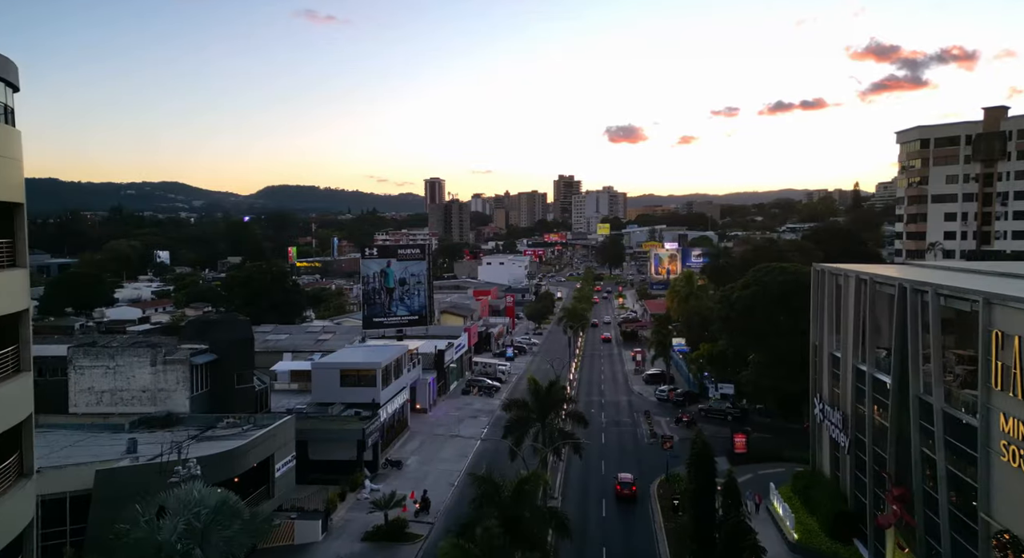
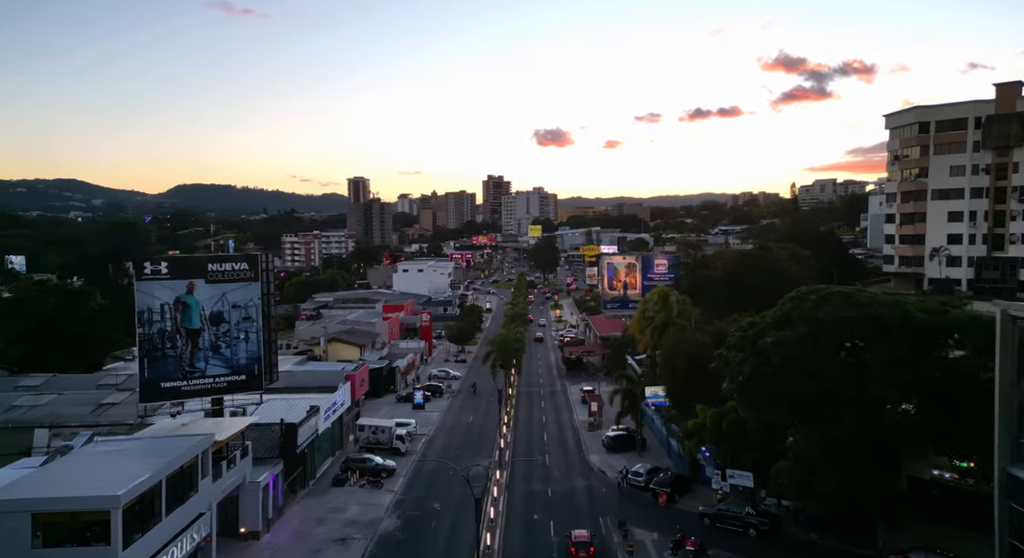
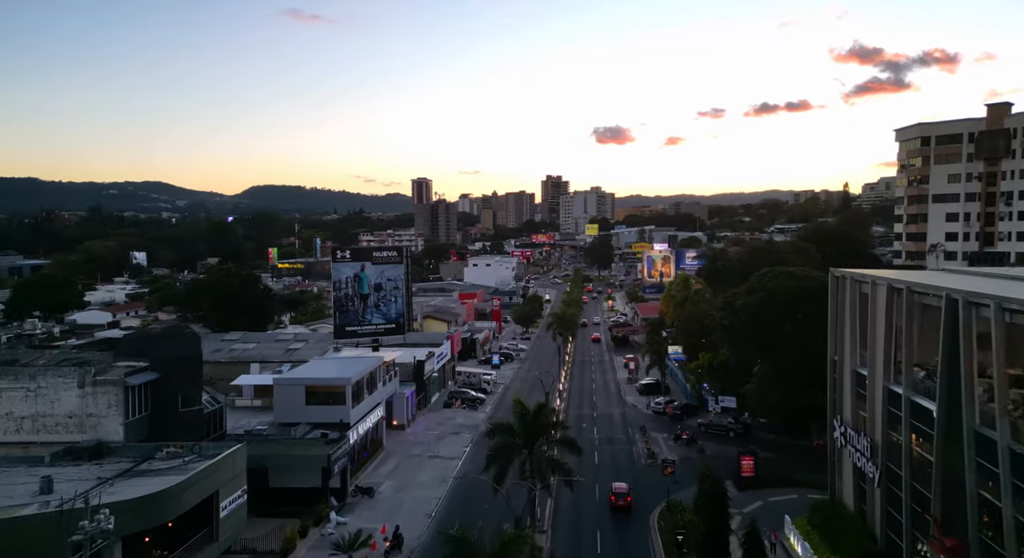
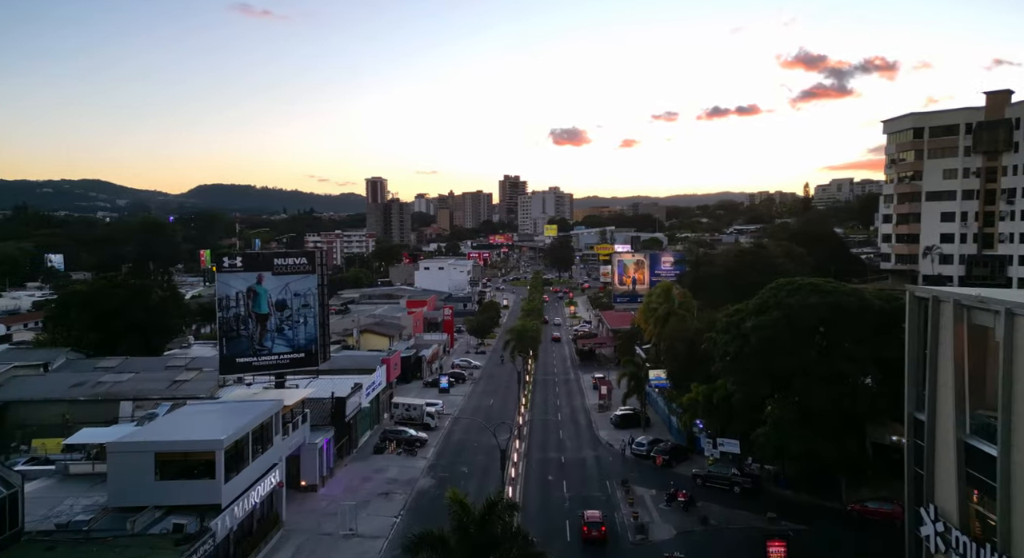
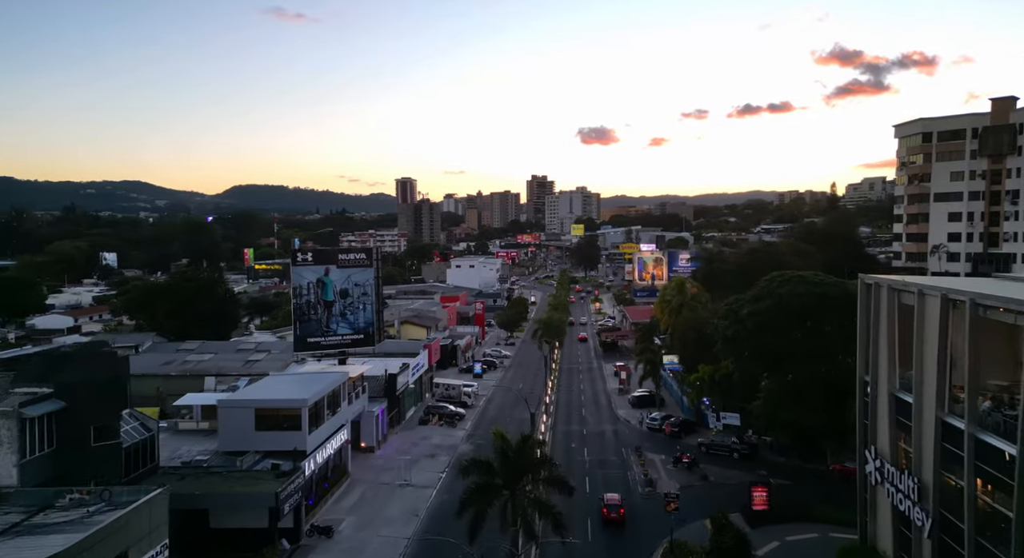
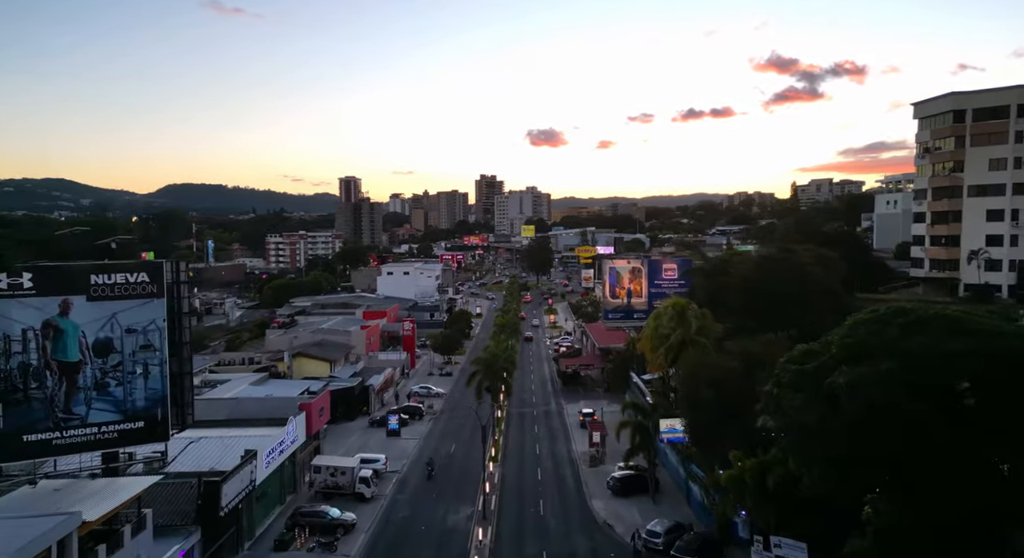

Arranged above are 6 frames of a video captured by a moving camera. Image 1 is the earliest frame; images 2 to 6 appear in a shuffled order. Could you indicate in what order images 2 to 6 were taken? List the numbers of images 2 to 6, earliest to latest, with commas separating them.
3, 5, 4, 2, 6
